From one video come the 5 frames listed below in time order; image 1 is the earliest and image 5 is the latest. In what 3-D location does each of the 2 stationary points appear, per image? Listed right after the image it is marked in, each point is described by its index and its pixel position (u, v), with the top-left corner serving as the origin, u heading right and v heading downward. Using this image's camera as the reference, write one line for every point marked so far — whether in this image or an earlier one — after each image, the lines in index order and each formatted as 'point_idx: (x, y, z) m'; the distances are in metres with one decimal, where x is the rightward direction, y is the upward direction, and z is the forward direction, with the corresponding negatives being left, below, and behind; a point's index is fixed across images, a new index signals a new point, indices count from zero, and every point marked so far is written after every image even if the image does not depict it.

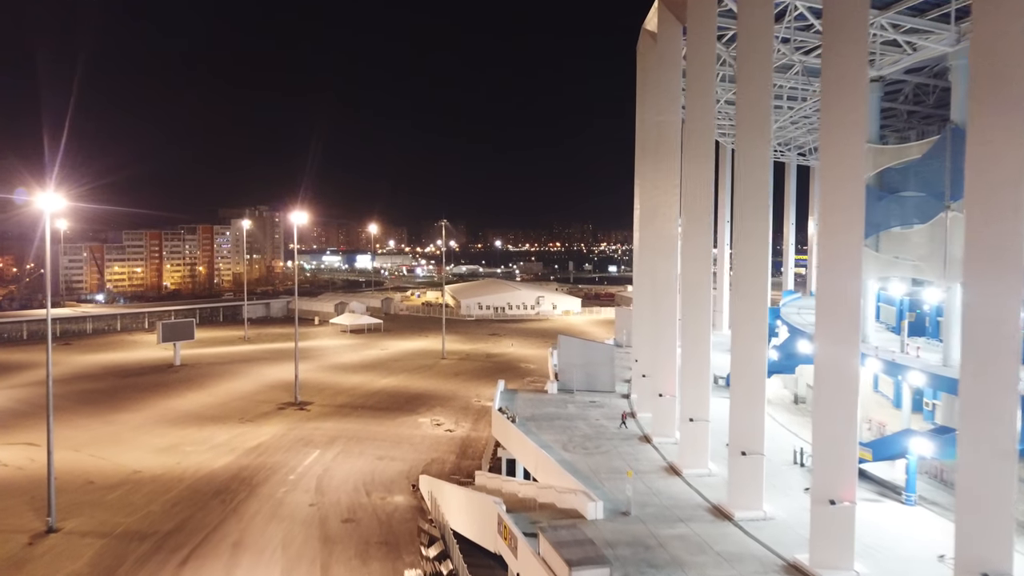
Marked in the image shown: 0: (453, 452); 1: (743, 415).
0: (-1.4, -3.8, +18.6) m
1: (+2.9, -1.6, +10.2) m
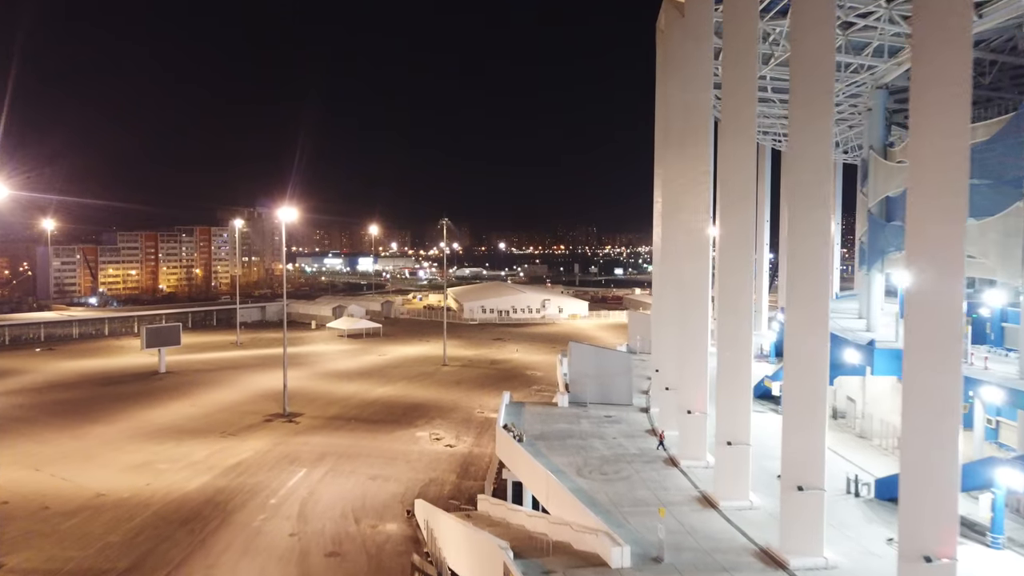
0: (-1.2, -3.9, +16.9) m
1: (+3.0, -1.6, +8.4) m
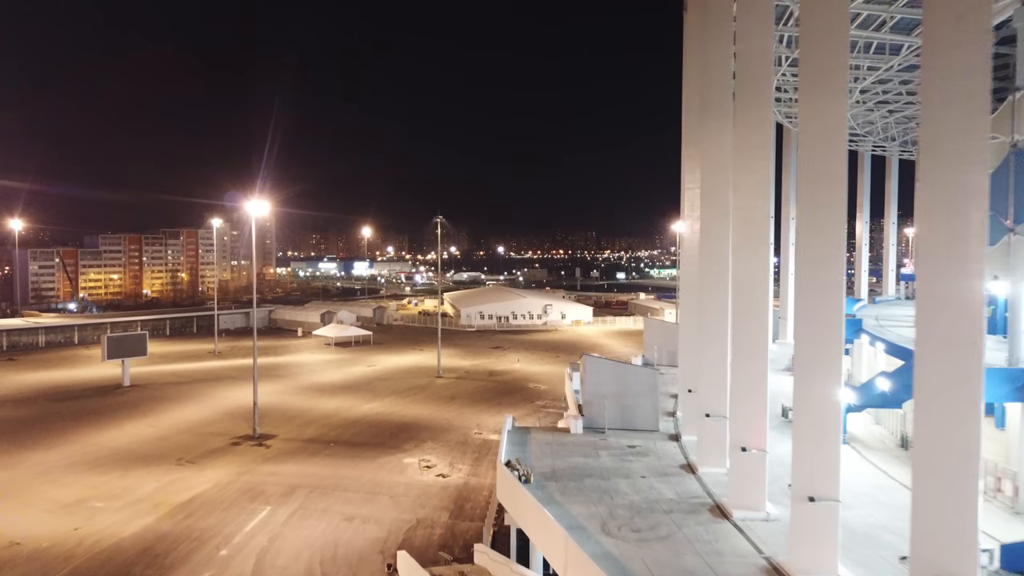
0: (-1.2, -3.9, +14.2) m
1: (+3.1, -1.6, +5.8) m
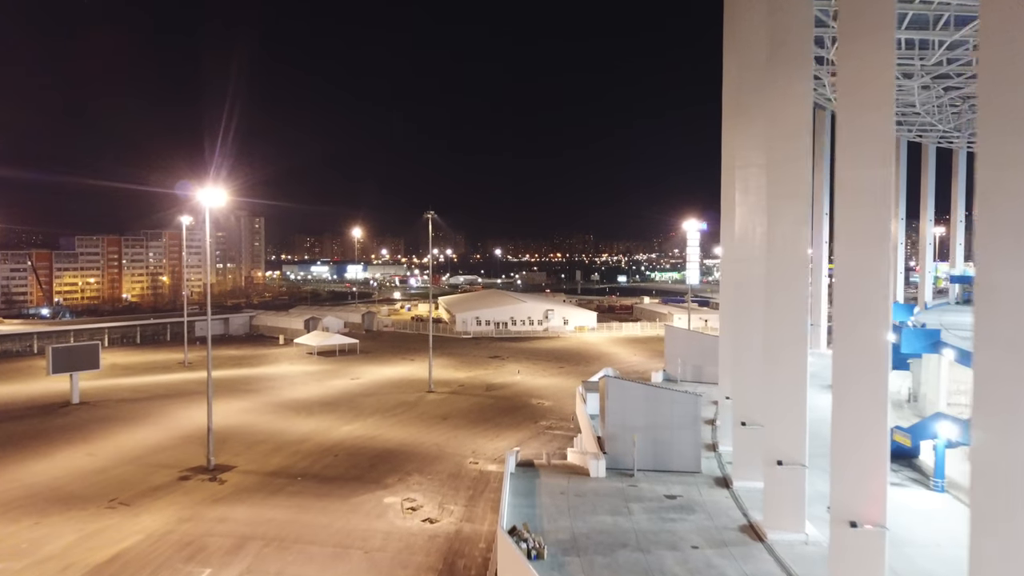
0: (-1.1, -4.0, +11.3) m
1: (+3.2, -1.7, +2.9) m
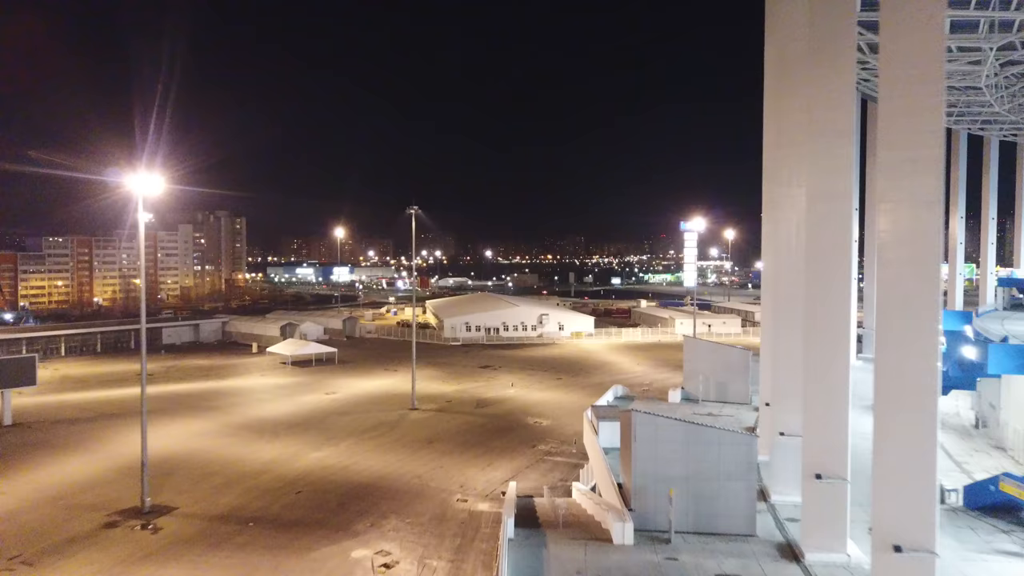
0: (-1.1, -4.1, +8.7) m
1: (+3.2, -1.7, +0.3) m
